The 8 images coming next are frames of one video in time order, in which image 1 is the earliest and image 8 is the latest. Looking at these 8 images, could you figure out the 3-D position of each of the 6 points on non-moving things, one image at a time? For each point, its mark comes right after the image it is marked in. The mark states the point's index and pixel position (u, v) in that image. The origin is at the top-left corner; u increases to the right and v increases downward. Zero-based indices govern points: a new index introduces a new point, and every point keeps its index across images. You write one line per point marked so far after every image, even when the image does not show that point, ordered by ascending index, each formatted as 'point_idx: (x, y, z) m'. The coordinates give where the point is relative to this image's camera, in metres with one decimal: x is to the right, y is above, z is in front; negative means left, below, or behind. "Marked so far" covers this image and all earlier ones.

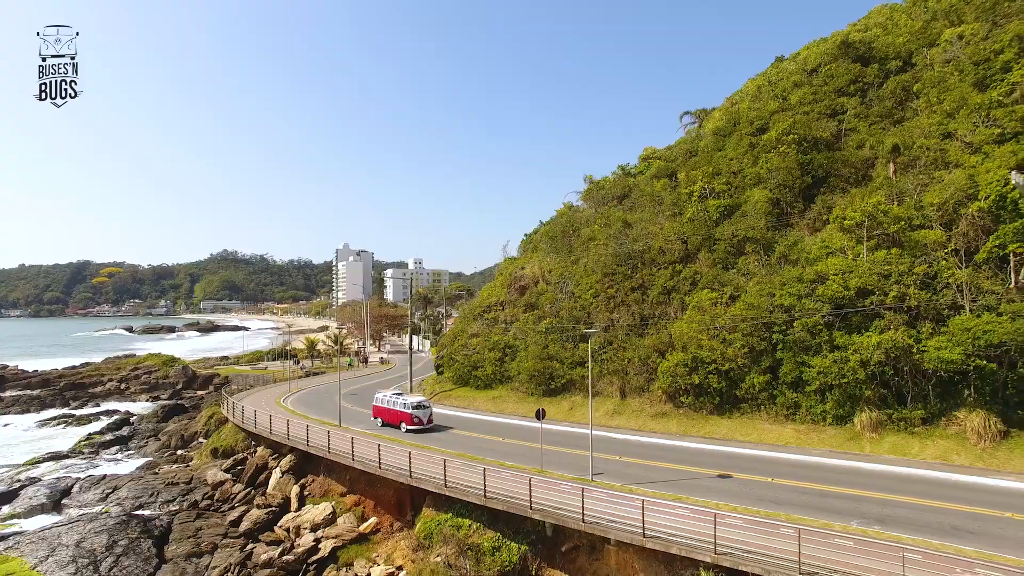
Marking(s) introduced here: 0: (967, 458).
0: (+22.1, -8.3, +19.9) m
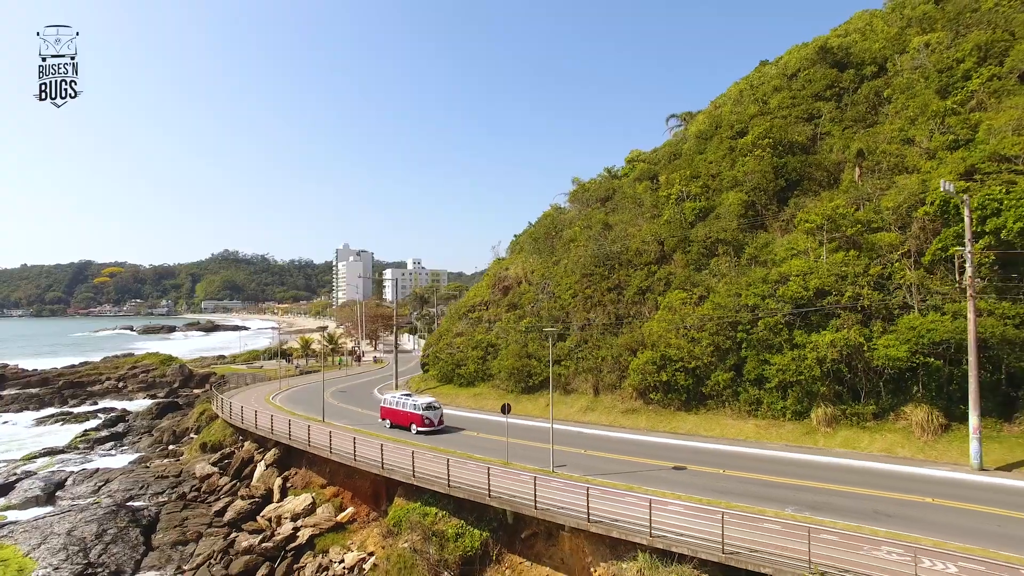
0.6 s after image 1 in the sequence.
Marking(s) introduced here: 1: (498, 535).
0: (+20.4, -8.3, +20.9) m
1: (-0.4, -11.1, +18.3) m
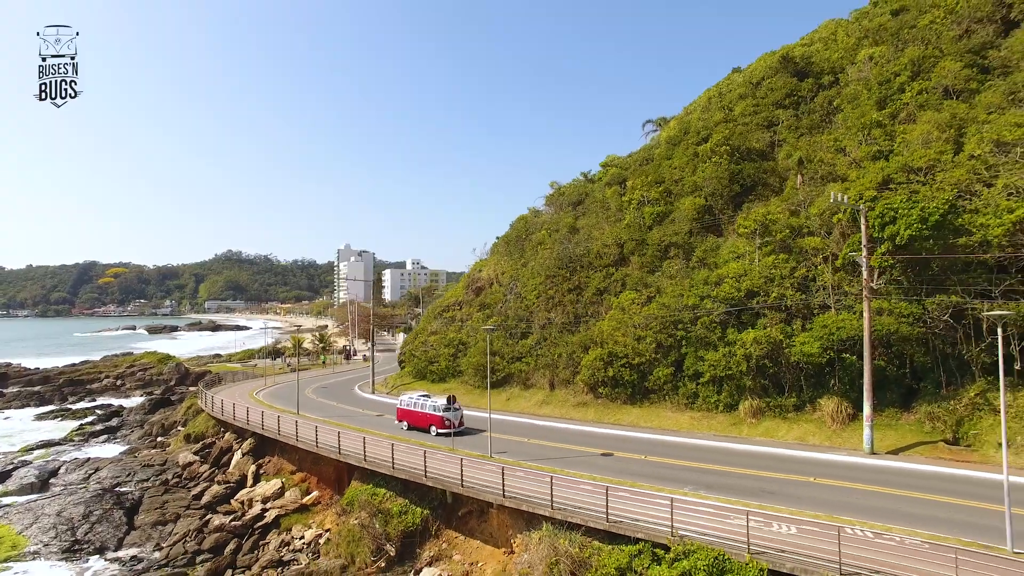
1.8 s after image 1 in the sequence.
0: (+17.2, -8.4, +22.9) m
1: (-3.6, -11.2, +20.4) m
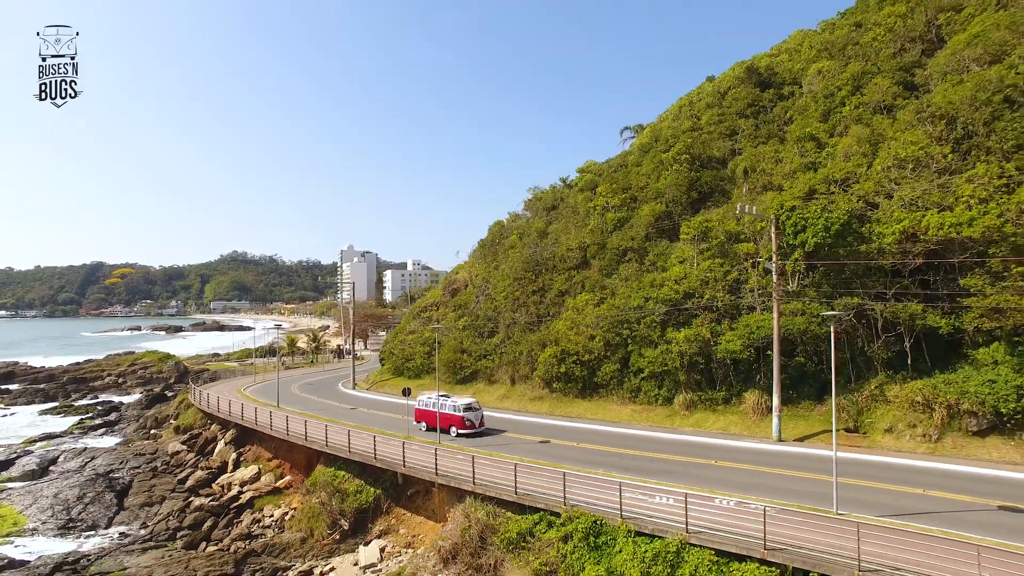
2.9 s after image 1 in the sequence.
0: (+14.0, -8.6, +25.2) m
1: (-6.8, -11.4, +22.9) m
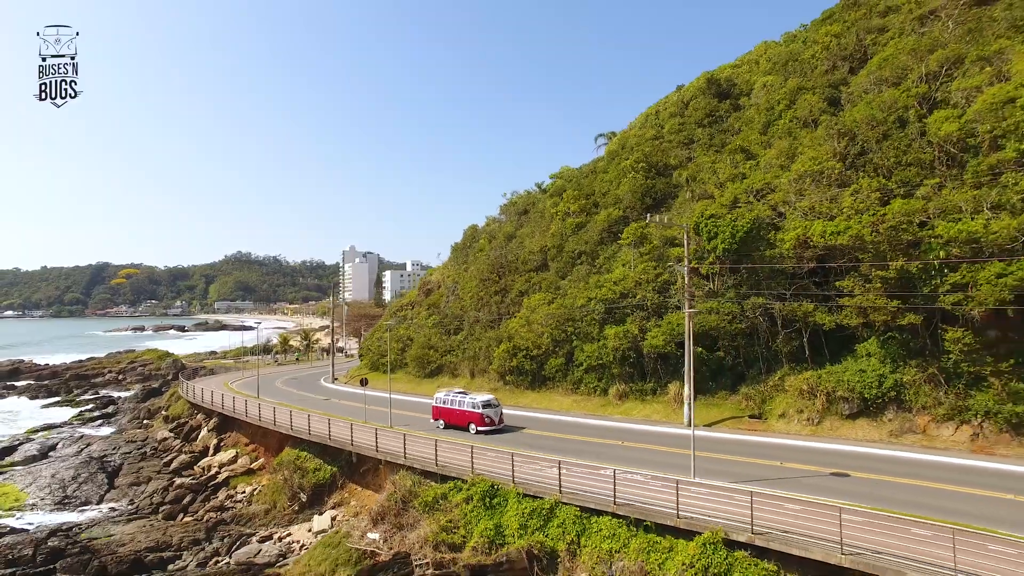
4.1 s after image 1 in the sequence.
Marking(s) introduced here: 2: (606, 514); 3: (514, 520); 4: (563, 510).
0: (+10.2, -8.6, +28.0) m
1: (-10.6, -11.5, +25.9) m
2: (+3.5, -8.5, +15.4) m
3: (+0.1, -9.3, +16.5) m
4: (+2.0, -8.7, +16.0) m
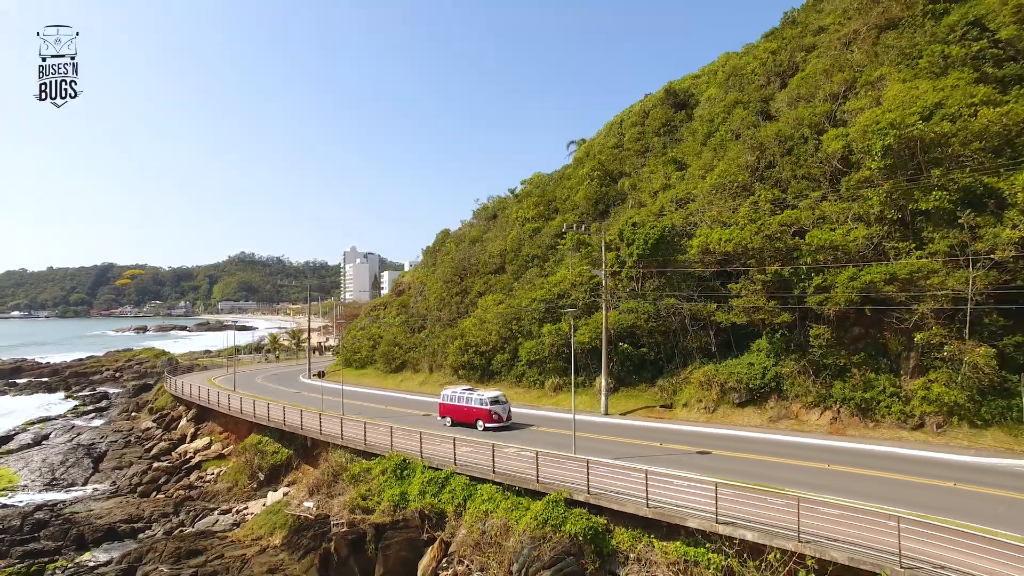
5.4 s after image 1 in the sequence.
0: (+5.7, -8.7, +31.0) m
1: (-15.1, -11.7, +29.0) m
2: (-1.1, -8.6, +18.4) m
3: (-4.5, -9.5, +19.5) m
4: (-2.6, -8.8, +19.0) m
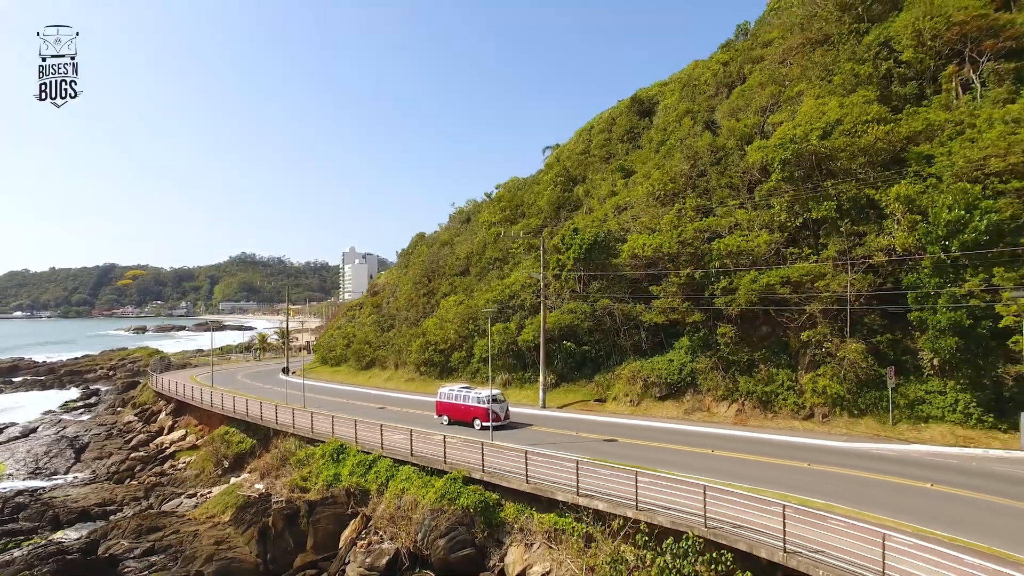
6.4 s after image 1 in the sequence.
0: (+1.6, -8.9, +33.2) m
1: (-19.2, -11.8, +31.3) m
2: (-5.2, -8.7, +20.6) m
3: (-8.7, -9.6, +21.8) m
4: (-6.8, -9.0, +21.3) m
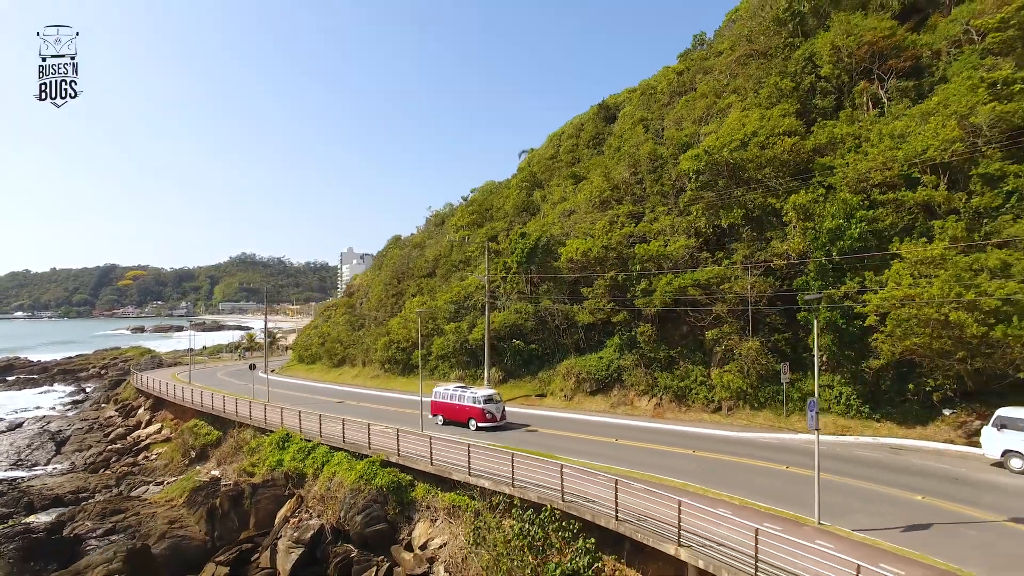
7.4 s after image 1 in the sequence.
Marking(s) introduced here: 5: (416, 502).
0: (-2.6, -9.0, +35.3) m
1: (-23.4, -11.9, +33.4) m
2: (-9.5, -8.9, +22.7) m
3: (-12.9, -9.7, +23.8) m
4: (-11.0, -9.1, +23.3) m
5: (-4.4, -9.9, +19.0) m
